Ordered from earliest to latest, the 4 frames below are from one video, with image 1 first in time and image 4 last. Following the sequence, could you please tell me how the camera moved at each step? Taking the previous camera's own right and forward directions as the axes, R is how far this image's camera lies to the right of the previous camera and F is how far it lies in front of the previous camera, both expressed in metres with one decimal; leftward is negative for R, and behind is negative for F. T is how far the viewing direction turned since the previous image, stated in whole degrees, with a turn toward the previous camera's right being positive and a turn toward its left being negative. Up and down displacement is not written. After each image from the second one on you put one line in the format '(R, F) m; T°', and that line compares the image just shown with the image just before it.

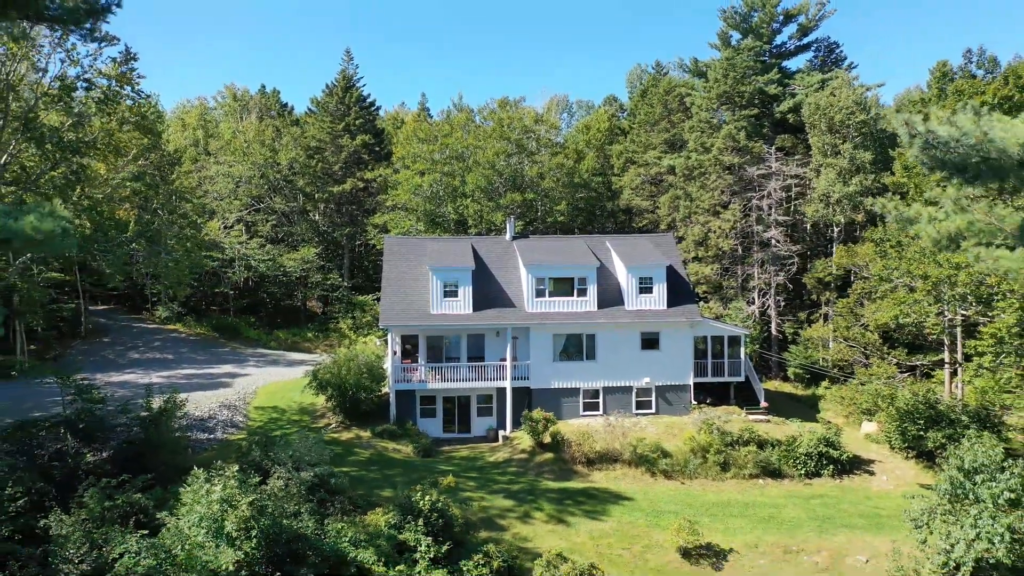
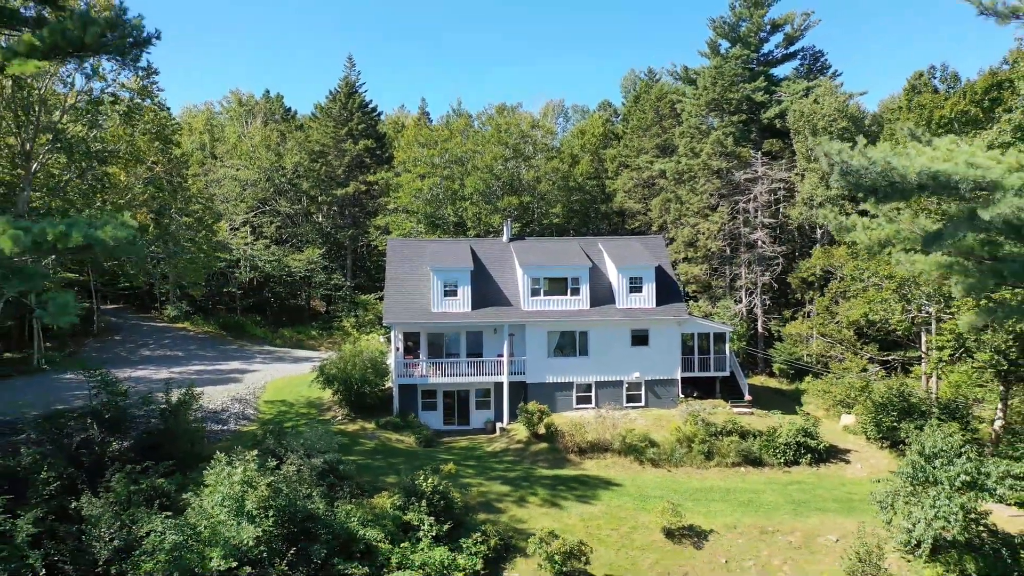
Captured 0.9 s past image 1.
(+0.1, -1.1) m; 0°
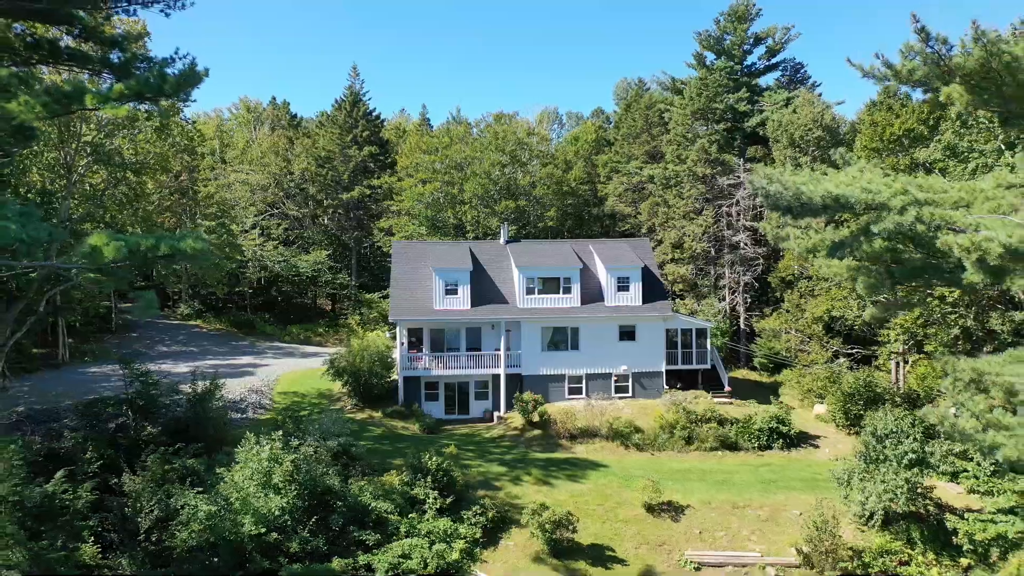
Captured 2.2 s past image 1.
(+0.1, -1.7) m; 0°
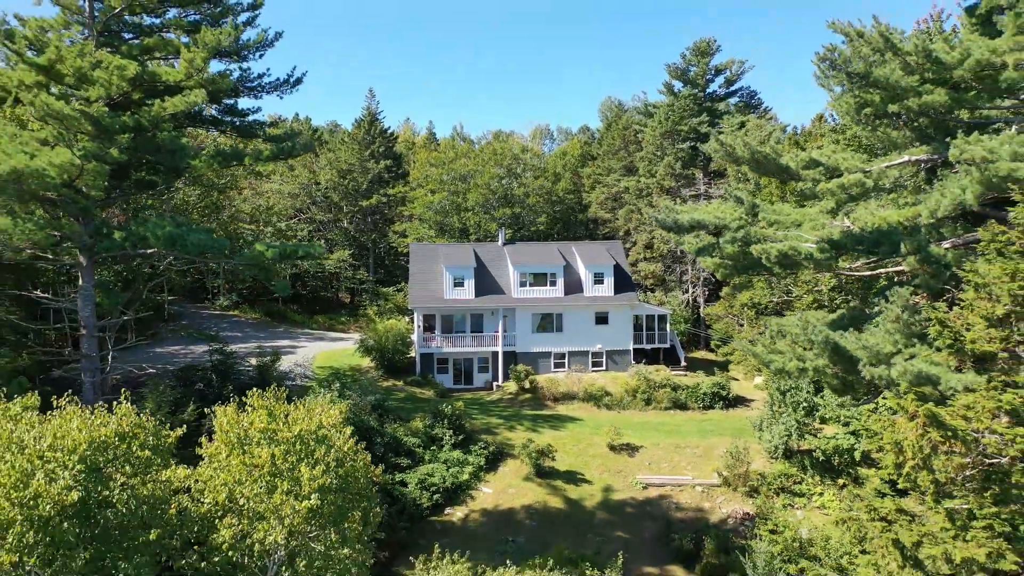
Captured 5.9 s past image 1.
(+0.1, -5.4) m; 0°
